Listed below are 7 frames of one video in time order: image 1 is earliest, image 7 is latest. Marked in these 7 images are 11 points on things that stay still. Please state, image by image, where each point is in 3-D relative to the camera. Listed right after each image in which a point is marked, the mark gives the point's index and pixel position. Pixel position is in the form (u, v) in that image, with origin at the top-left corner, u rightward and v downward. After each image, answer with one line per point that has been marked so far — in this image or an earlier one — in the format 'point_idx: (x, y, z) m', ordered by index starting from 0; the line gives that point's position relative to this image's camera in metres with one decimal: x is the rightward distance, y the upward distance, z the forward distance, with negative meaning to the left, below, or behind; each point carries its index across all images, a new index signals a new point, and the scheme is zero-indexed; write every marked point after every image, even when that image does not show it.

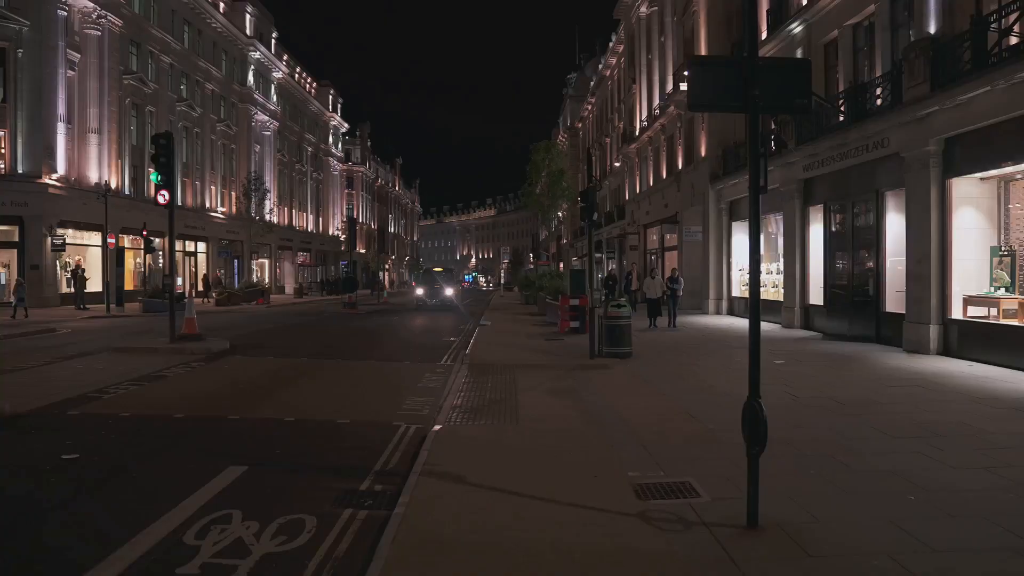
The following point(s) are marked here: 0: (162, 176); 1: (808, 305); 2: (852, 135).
0: (-6.3, +2.0, +12.7) m
1: (+8.0, -0.4, +19.3) m
2: (+7.7, +3.5, +16.1) m
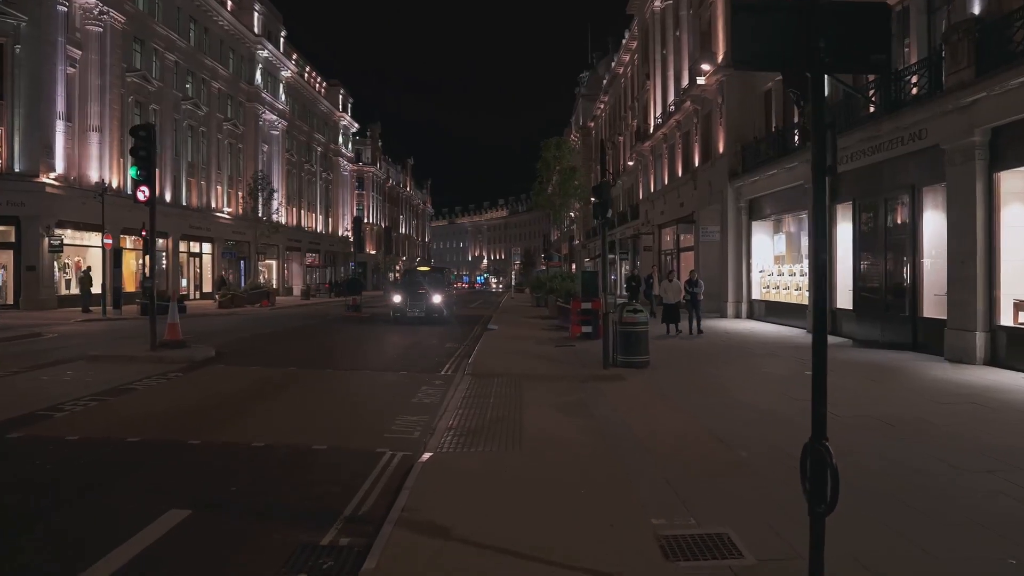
0: (-6.2, +1.9, +11.8) m
1: (+8.2, -0.5, +18.1) m
2: (+7.8, +3.4, +14.9) m
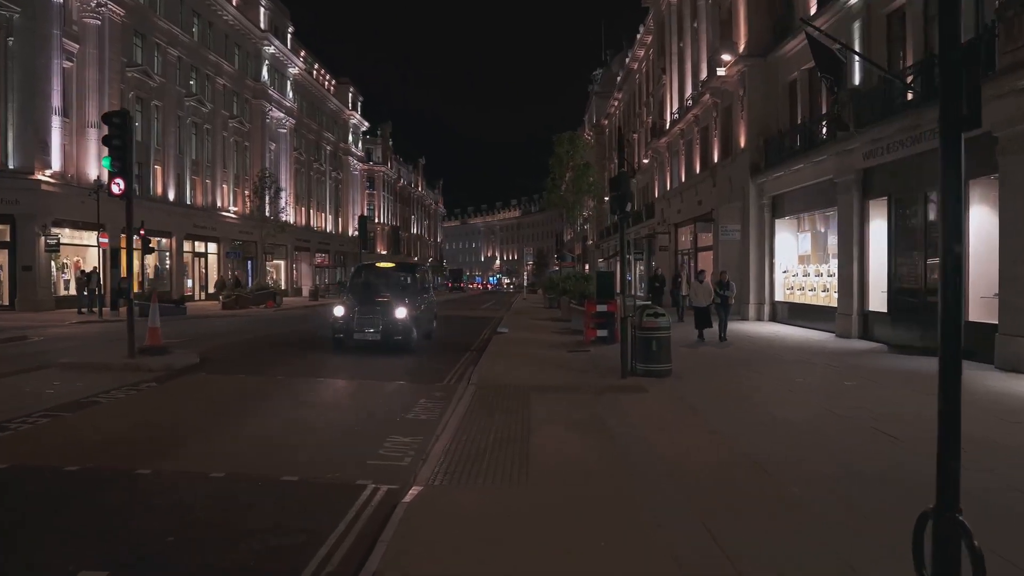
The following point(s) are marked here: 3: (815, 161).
0: (-6.0, +1.9, +10.8) m
1: (+8.5, -0.5, +16.9) m
2: (+8.0, +3.4, +13.7) m
3: (+8.1, +3.4, +19.0) m
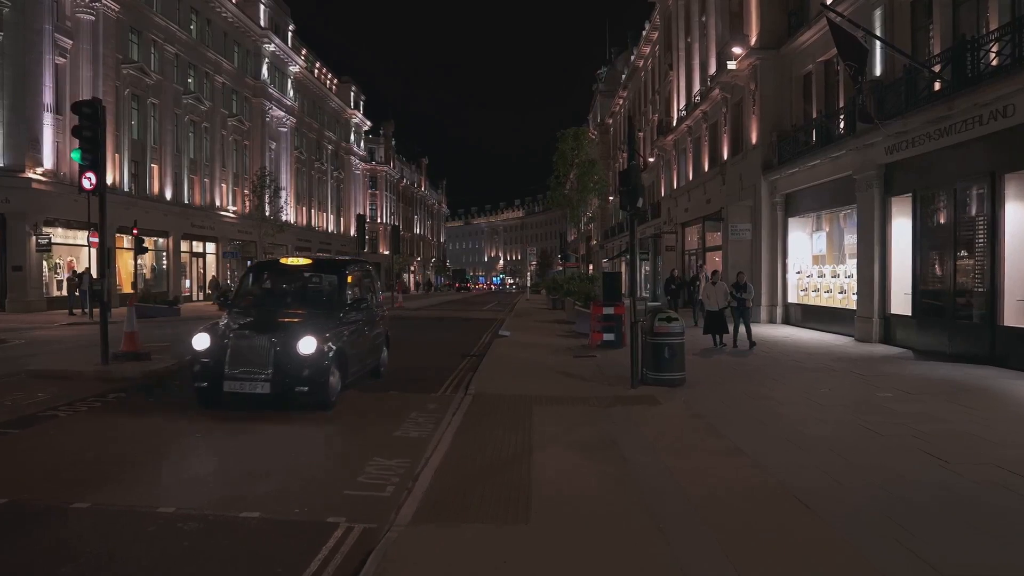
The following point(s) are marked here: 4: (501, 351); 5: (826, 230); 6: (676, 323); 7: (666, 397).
0: (-6.0, +1.9, +10.0) m
1: (+8.5, -0.6, +16.0) m
2: (+8.1, +3.3, +12.9) m
3: (+8.2, +3.4, +18.1) m
4: (-0.2, -1.3, +14.9) m
5: (+8.8, +1.6, +19.9) m
6: (+2.4, -0.5, +10.2) m
7: (+2.1, -1.5, +9.8) m
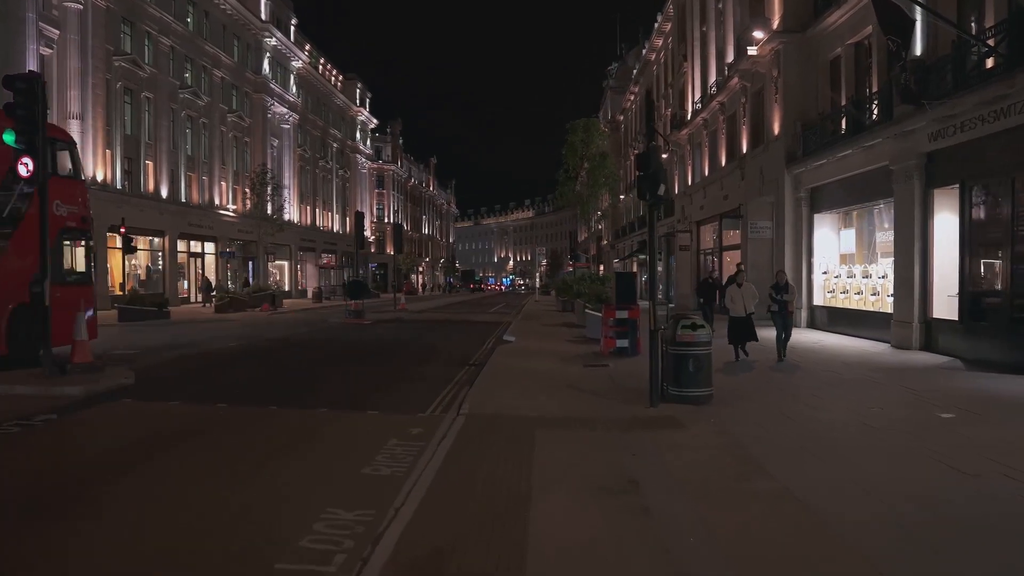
0: (-6.0, +1.9, +8.8) m
1: (+8.6, -0.6, +14.6) m
2: (+8.1, +3.3, +11.4) m
3: (+8.3, +3.3, +16.6) m
4: (-0.1, -1.4, +13.5) m
5: (+8.9, +1.6, +18.4) m
6: (+2.4, -0.5, +8.8) m
7: (+2.1, -1.5, +8.4) m
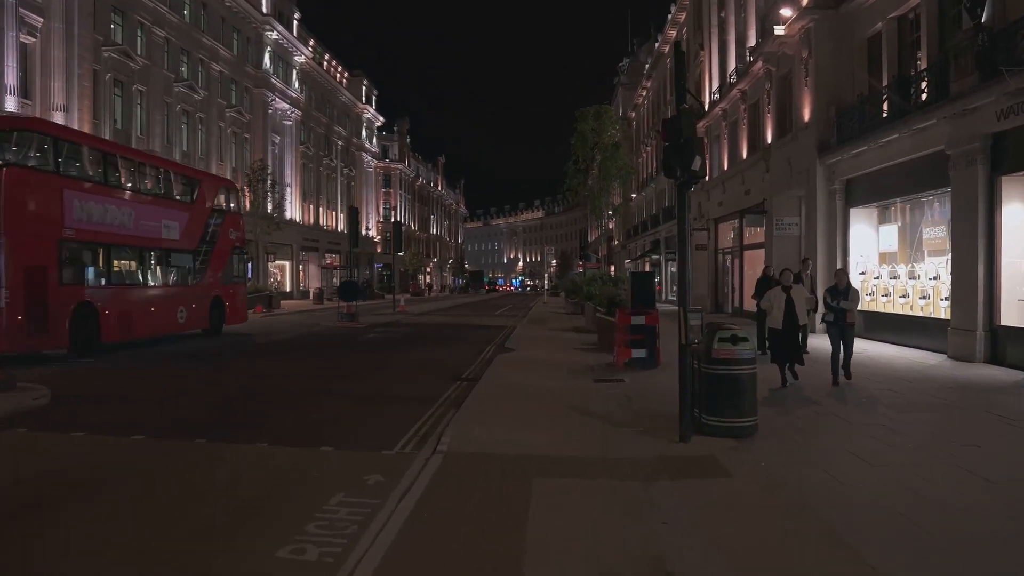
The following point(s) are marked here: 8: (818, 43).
0: (-6.1, +1.8, +7.0) m
1: (+8.6, -0.7, +12.6) m
2: (+8.1, +3.3, +9.5) m
3: (+8.3, +3.3, +14.7) m
4: (-0.1, -1.4, +11.7) m
5: (+9.0, +1.6, +16.5) m
6: (+2.3, -0.6, +7.0) m
7: (+2.1, -1.6, +6.6) m
8: (+8.2, +6.6, +19.0) m
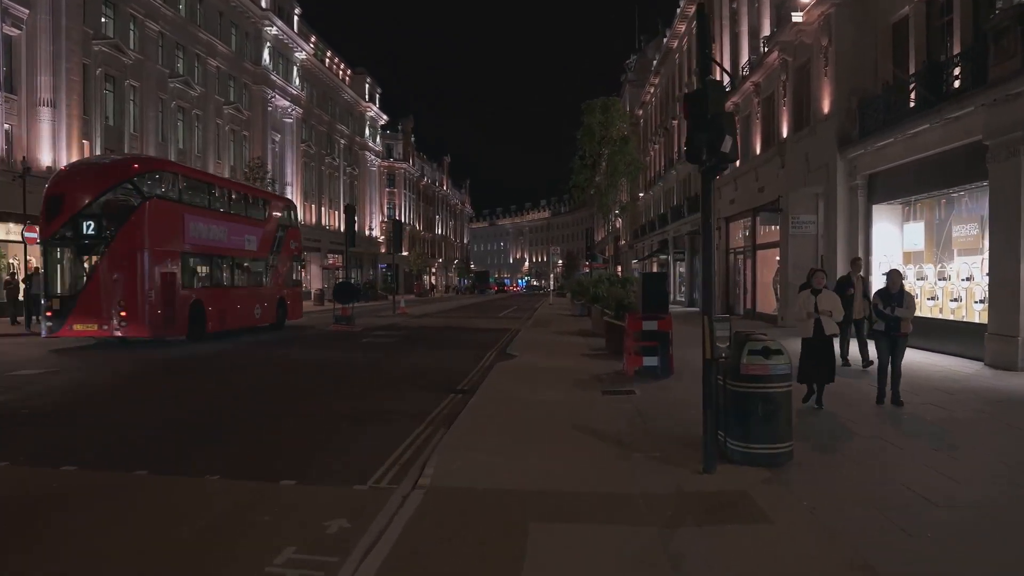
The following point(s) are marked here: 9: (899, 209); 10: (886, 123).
0: (-6.1, +1.8, +6.1) m
1: (+8.6, -0.7, +11.6) m
2: (+8.1, +3.2, +8.4) m
3: (+8.4, +3.2, +13.6) m
4: (-0.1, -1.4, +10.7) m
5: (+9.1, +1.5, +15.4) m
6: (+2.3, -0.6, +6.0) m
7: (+2.0, -1.6, +5.6) m
8: (+8.3, +6.6, +18.0) m
9: (+9.1, +1.9, +16.6) m
10: (+8.6, +3.8, +16.3) m
